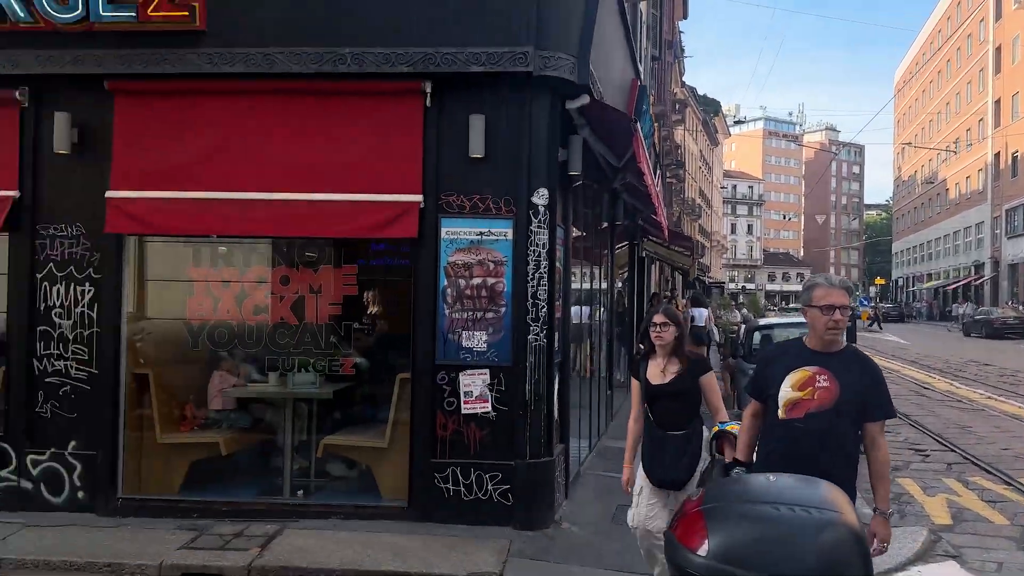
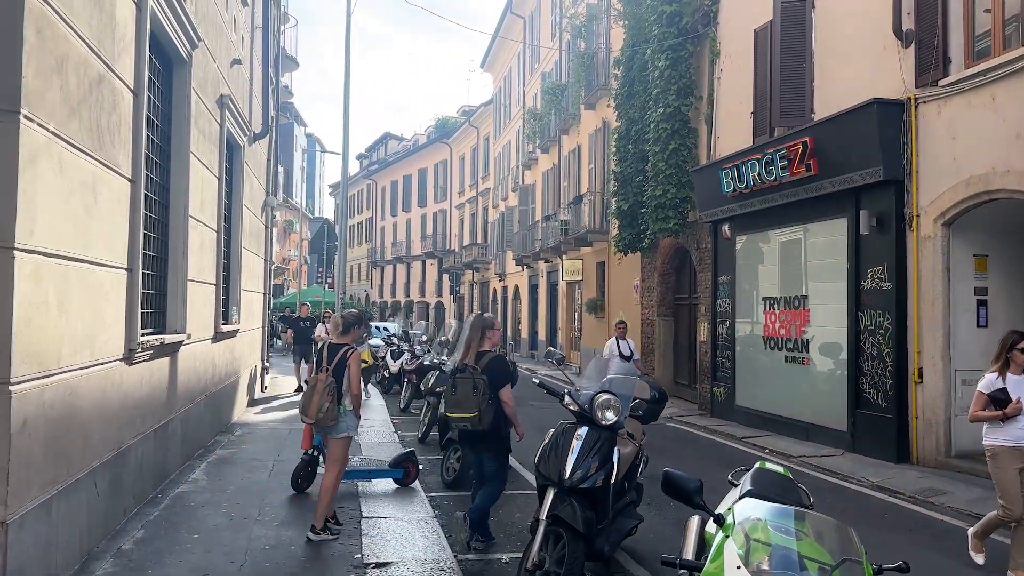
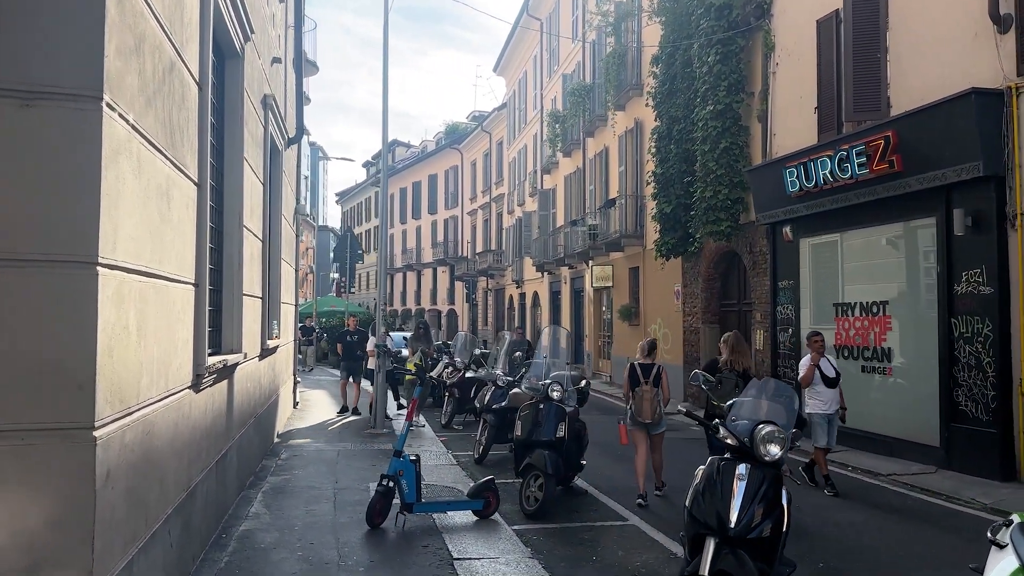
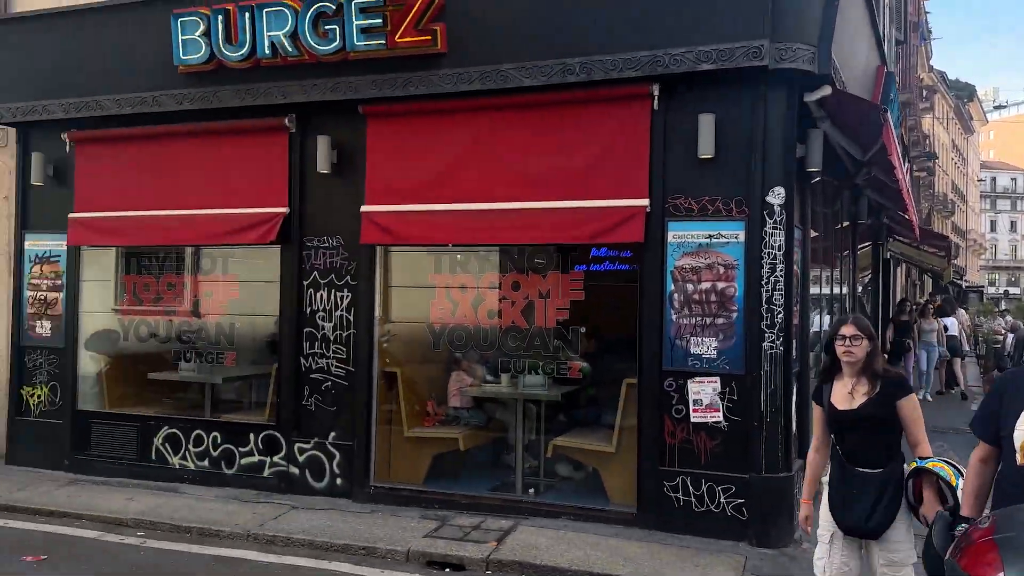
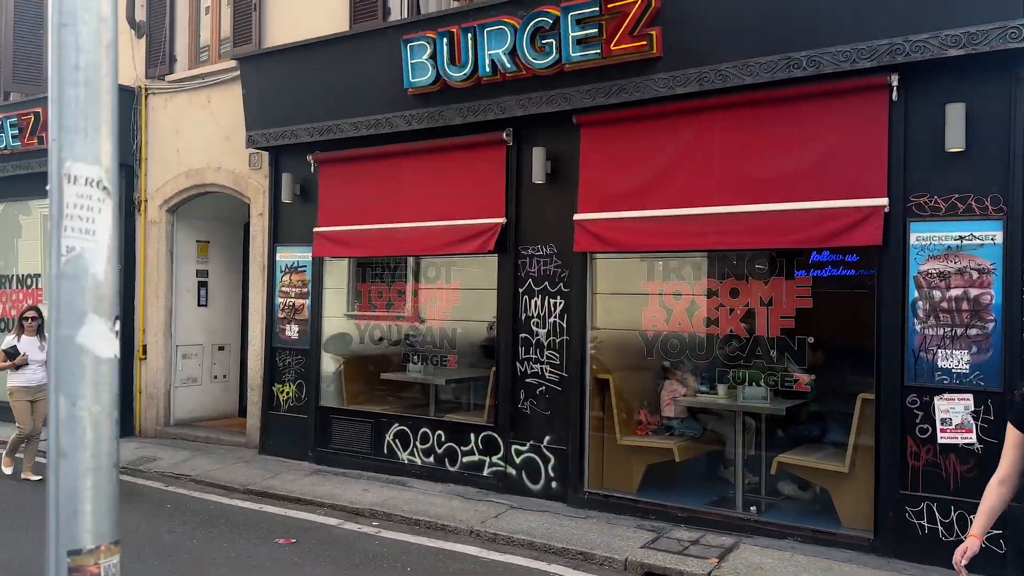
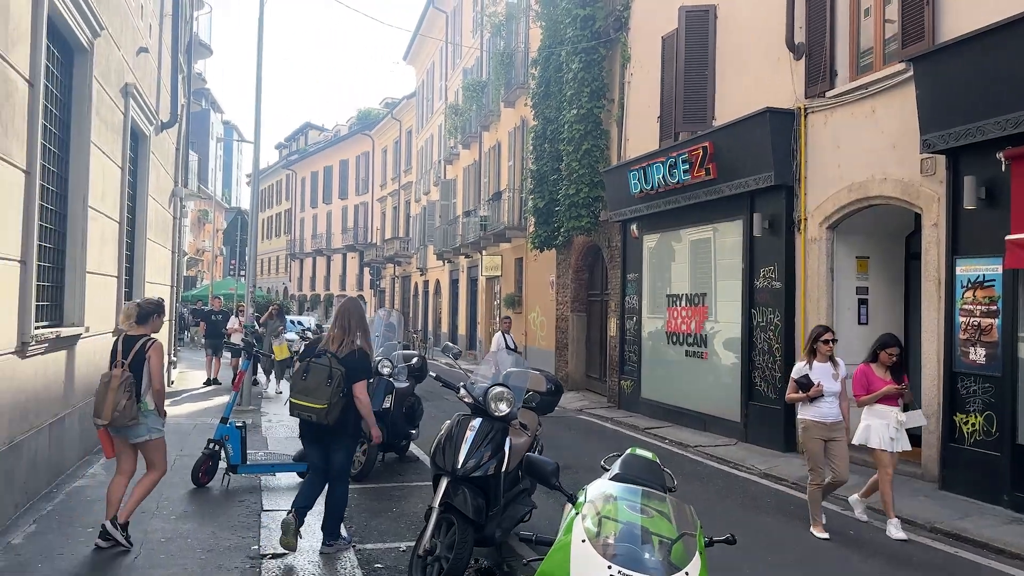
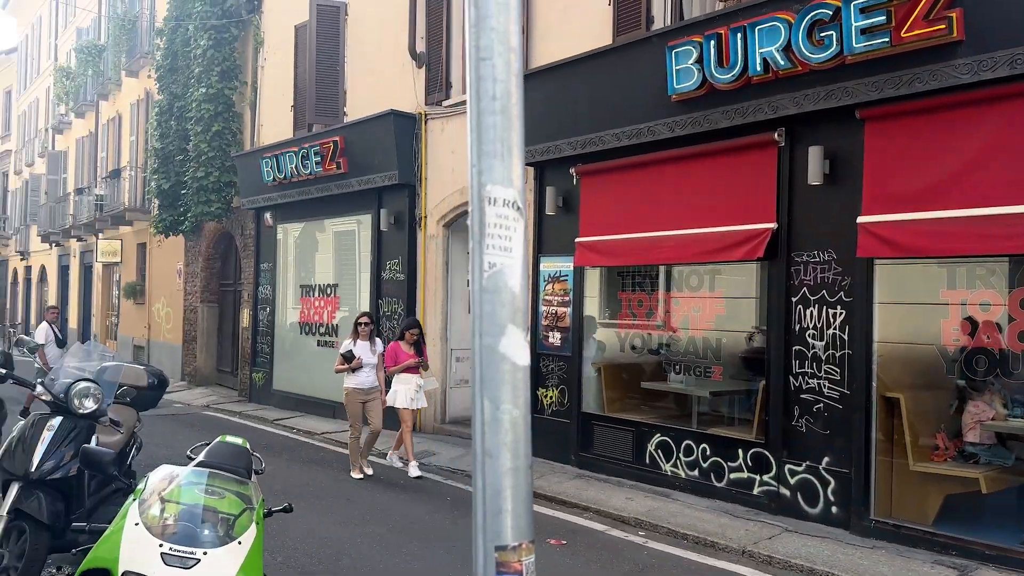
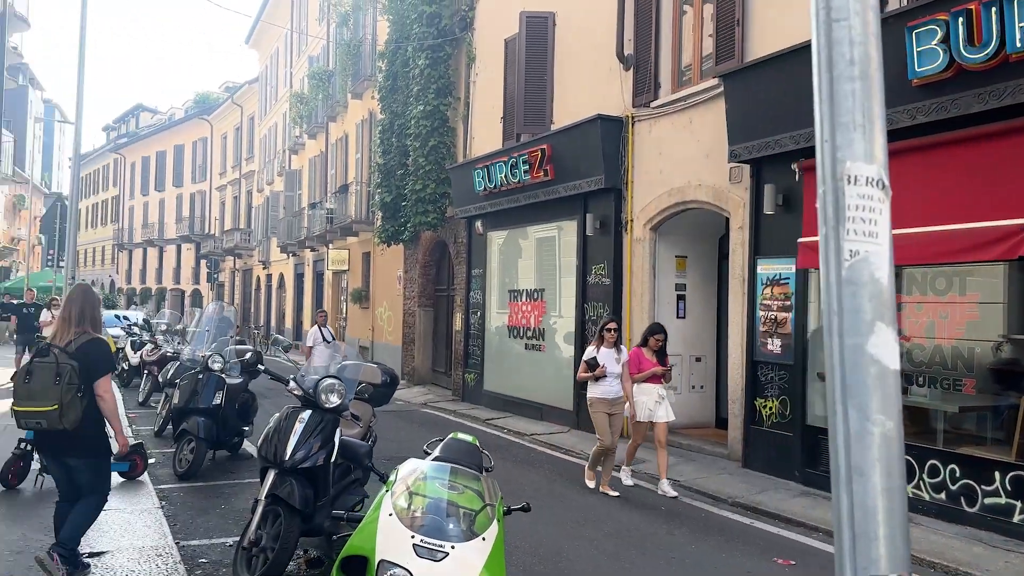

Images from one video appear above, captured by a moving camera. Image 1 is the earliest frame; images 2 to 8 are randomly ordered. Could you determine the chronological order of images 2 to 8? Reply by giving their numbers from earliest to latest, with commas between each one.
4, 5, 7, 8, 6, 2, 3
